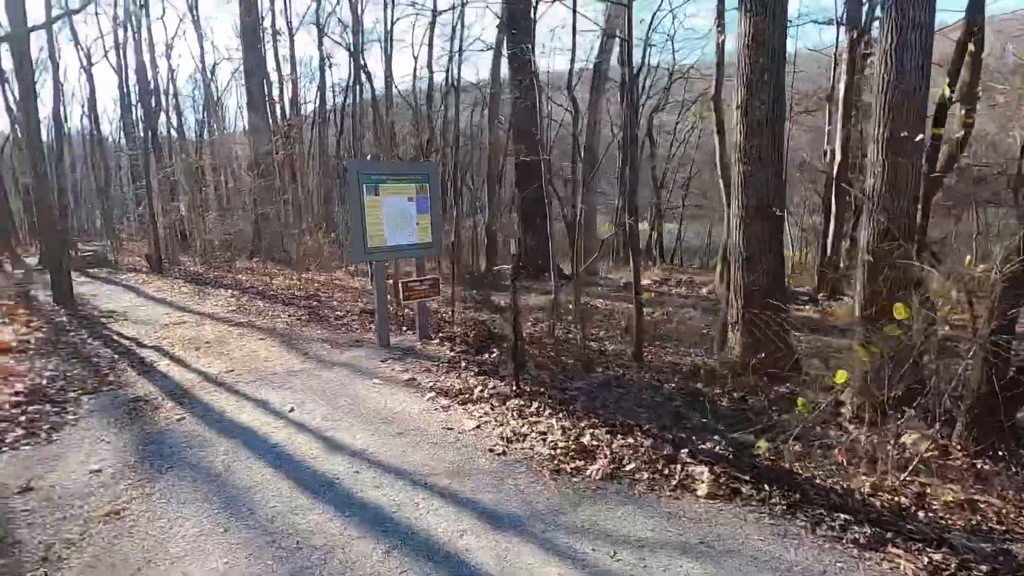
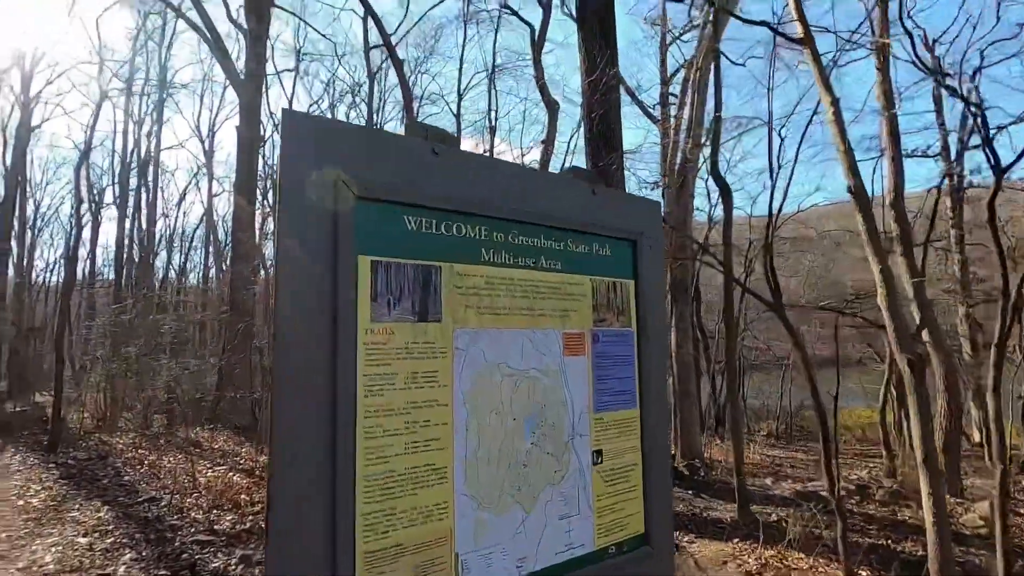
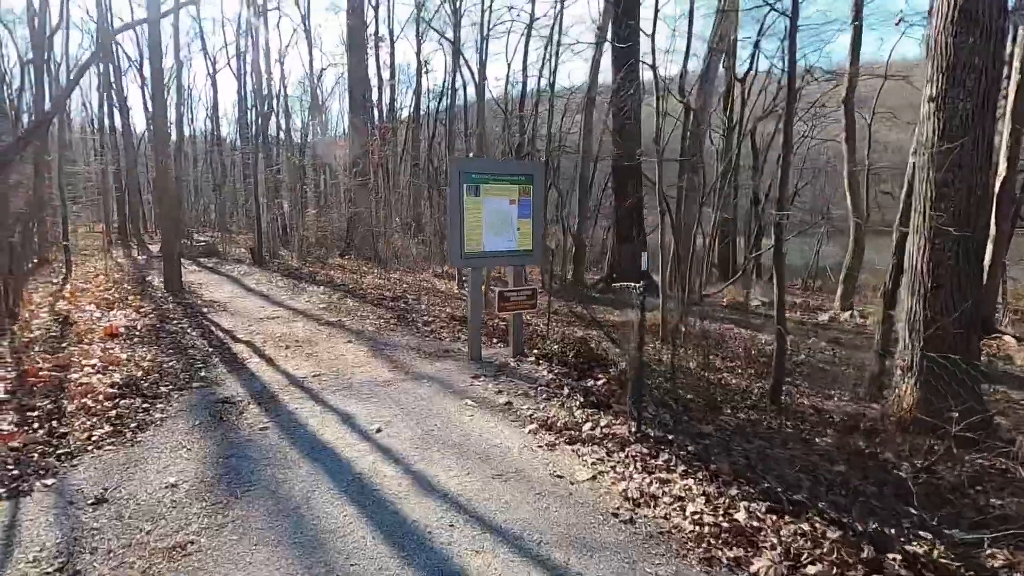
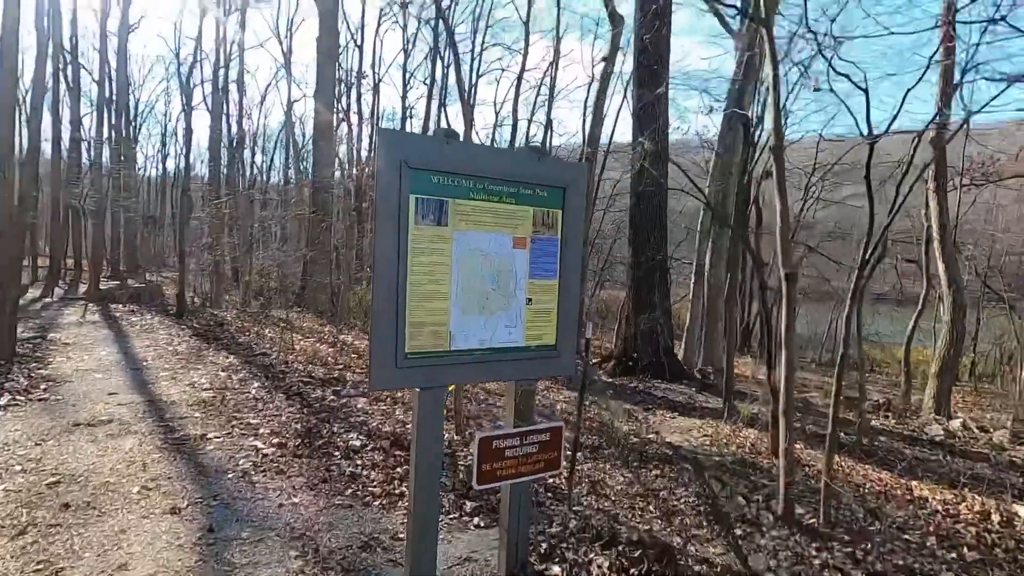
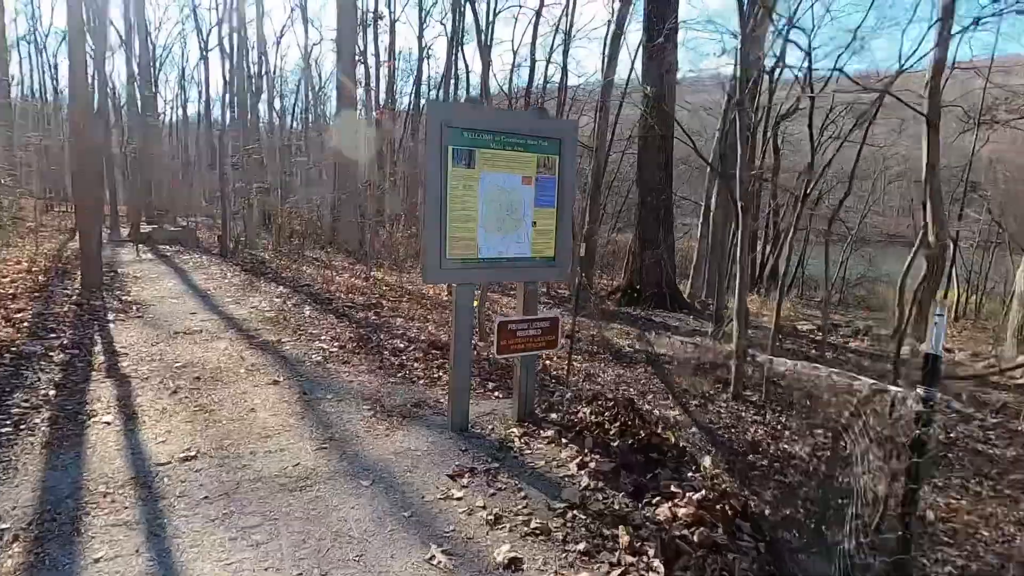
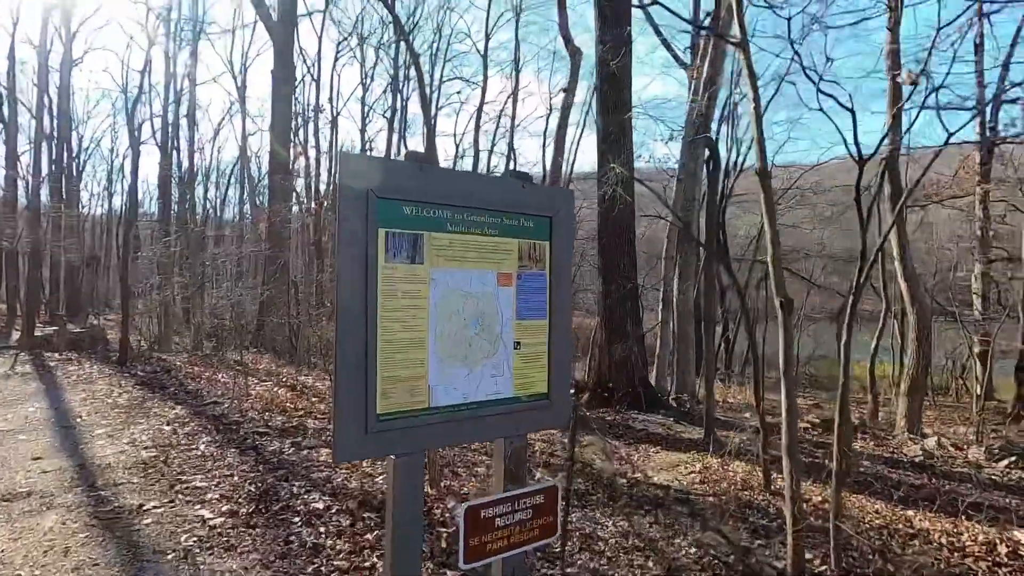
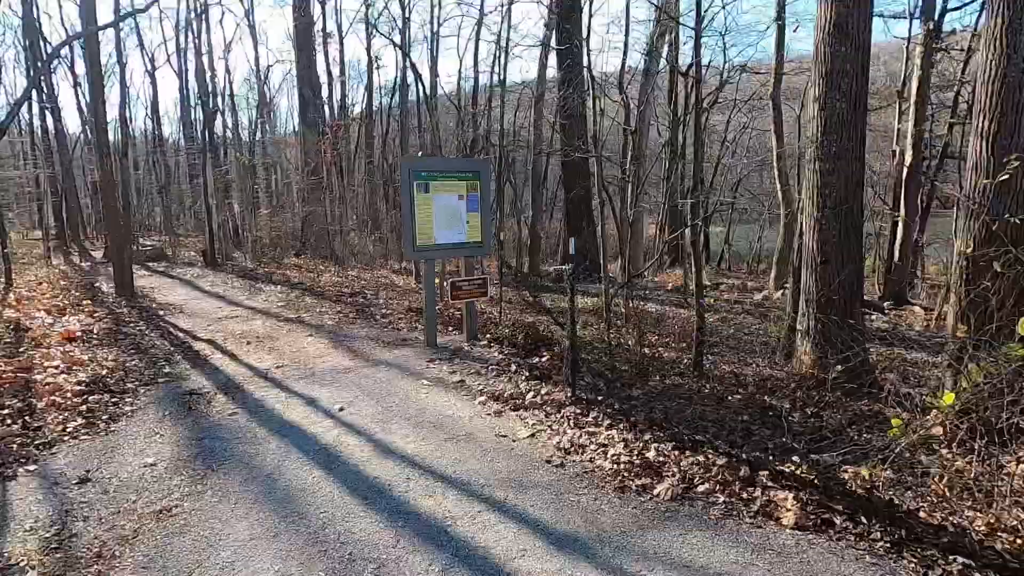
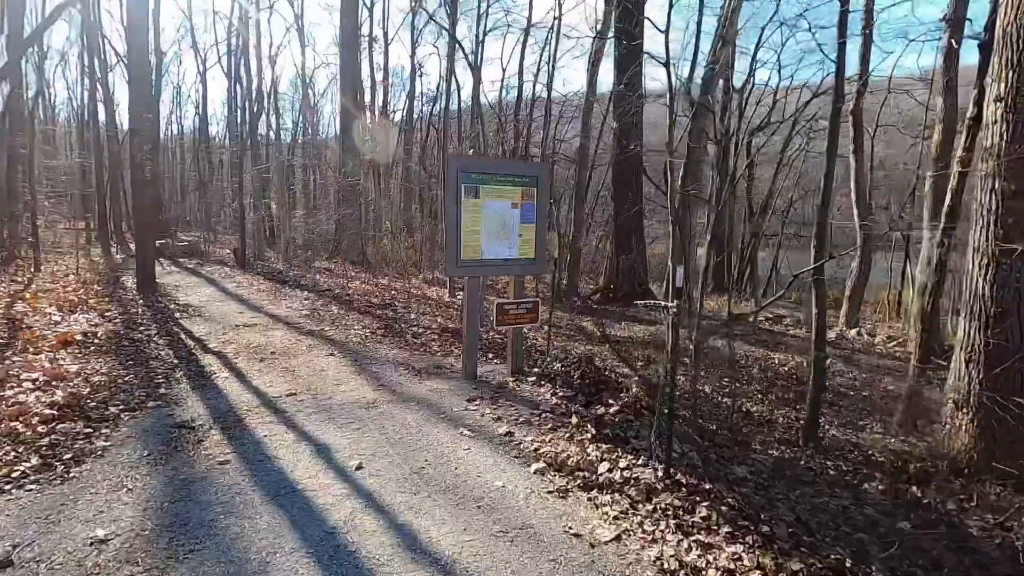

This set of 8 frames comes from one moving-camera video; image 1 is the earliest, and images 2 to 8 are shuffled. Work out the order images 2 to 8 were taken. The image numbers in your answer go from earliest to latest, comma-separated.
7, 3, 8, 5, 4, 6, 2
